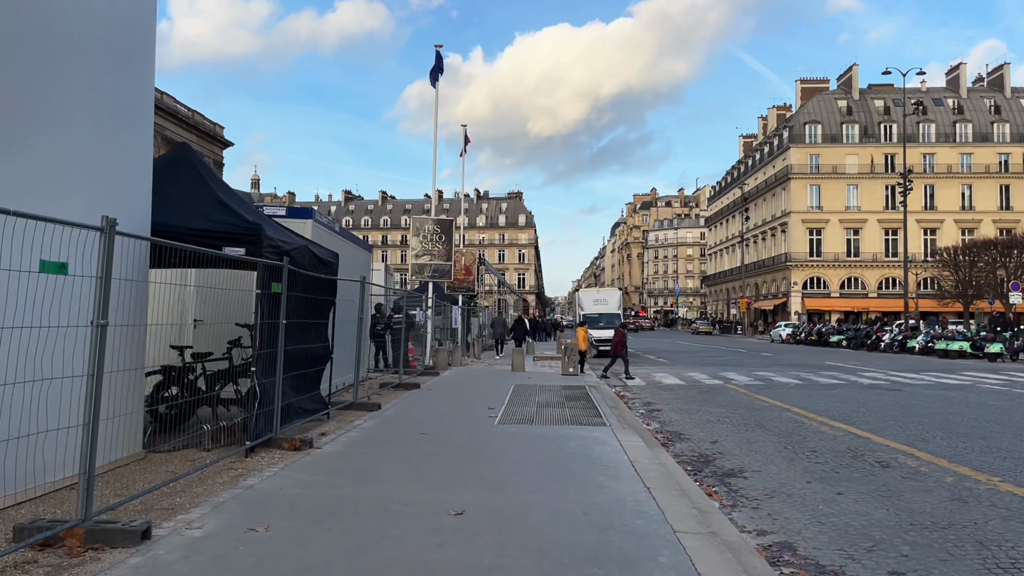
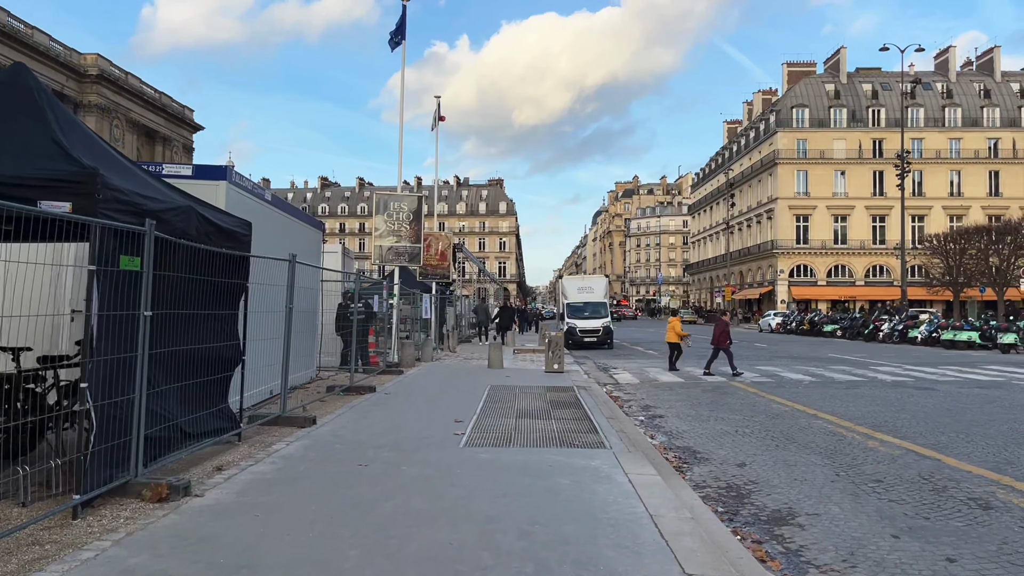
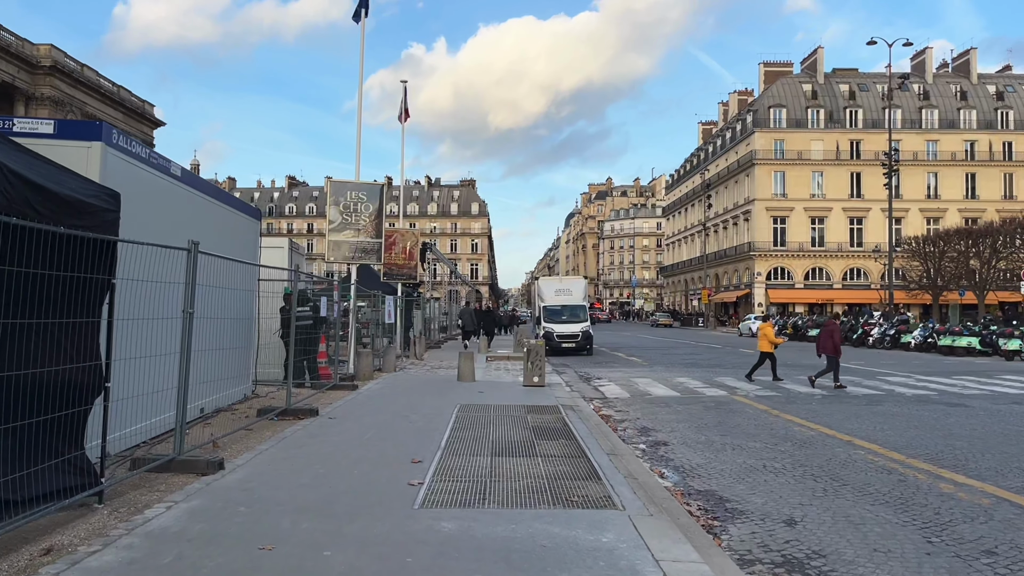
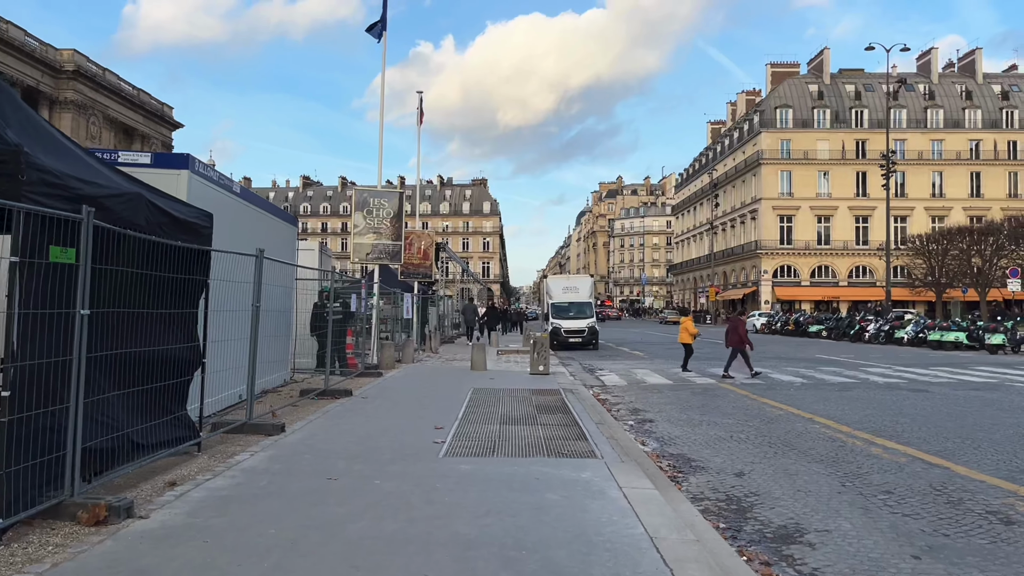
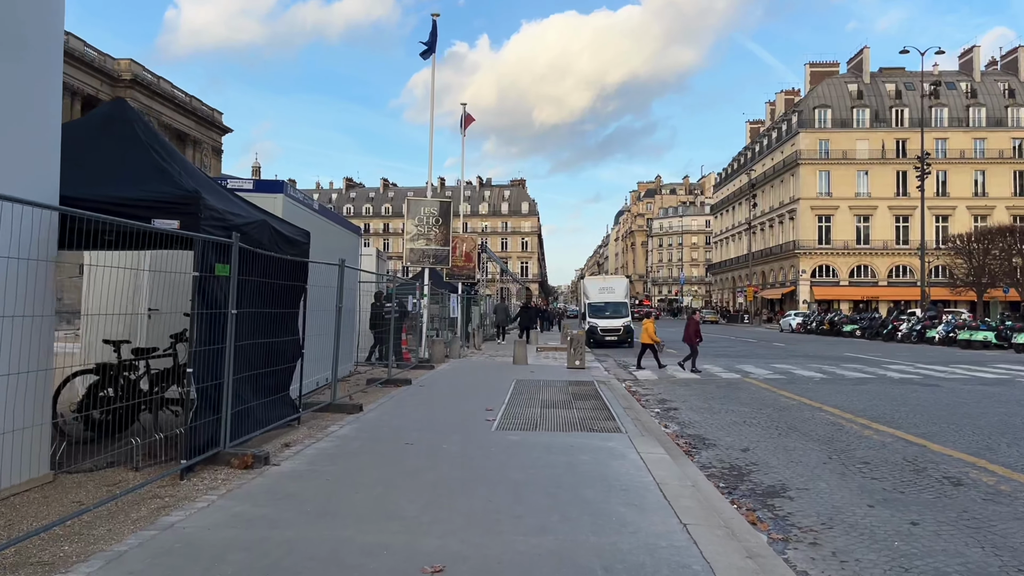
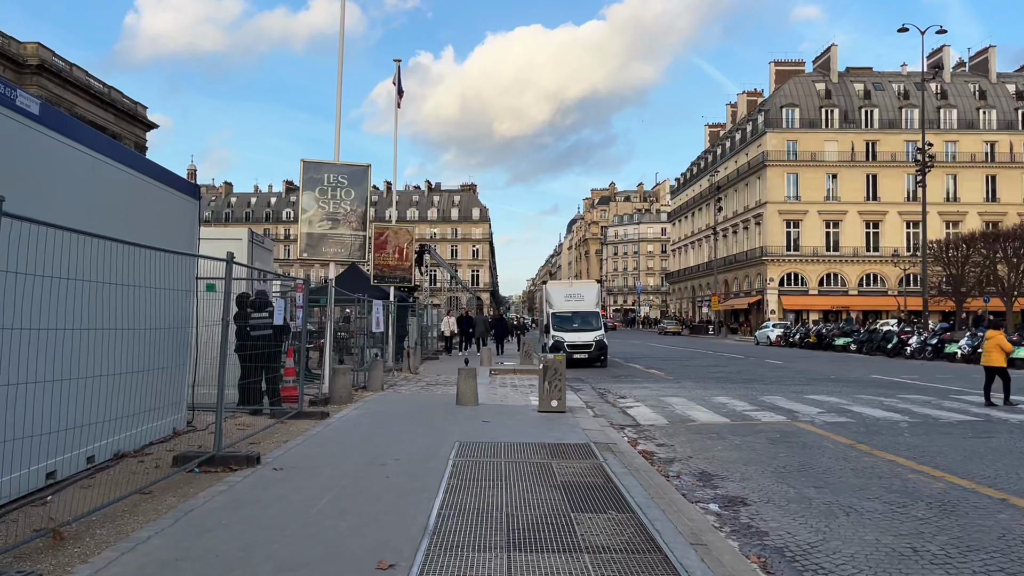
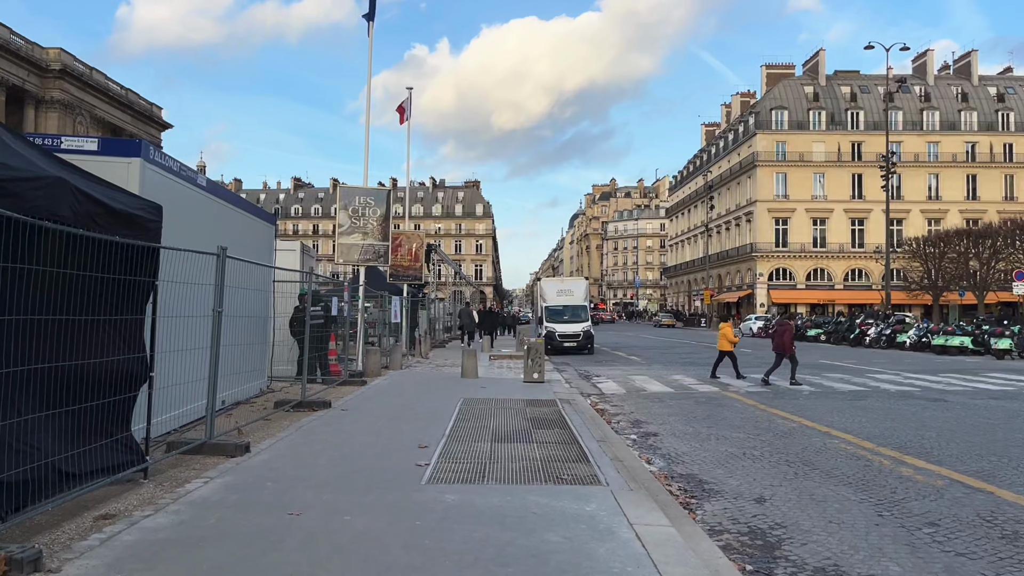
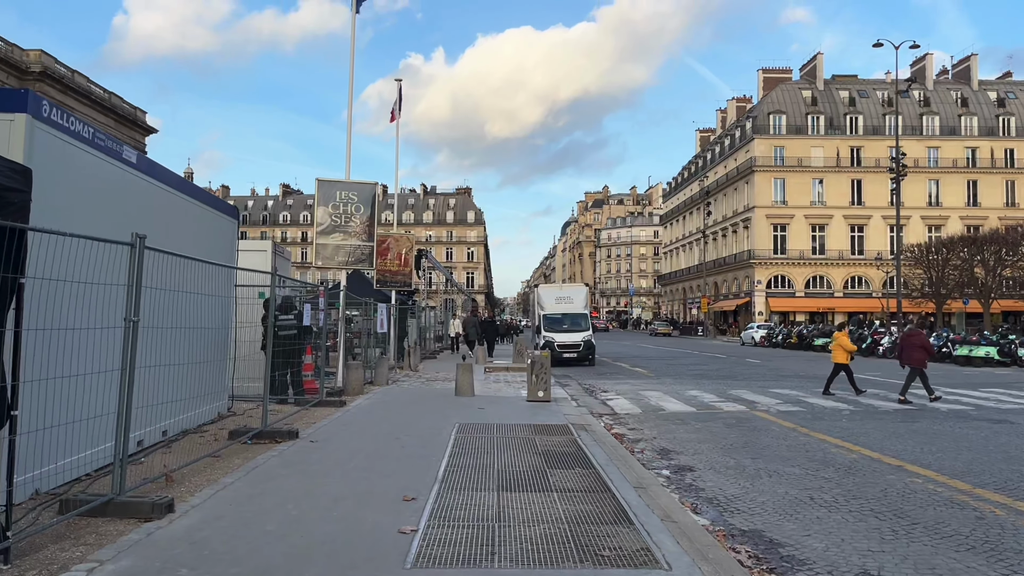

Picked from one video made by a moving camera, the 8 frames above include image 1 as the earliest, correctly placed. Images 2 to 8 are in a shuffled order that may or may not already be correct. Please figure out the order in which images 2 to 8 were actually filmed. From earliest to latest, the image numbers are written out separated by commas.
5, 2, 4, 7, 3, 8, 6
